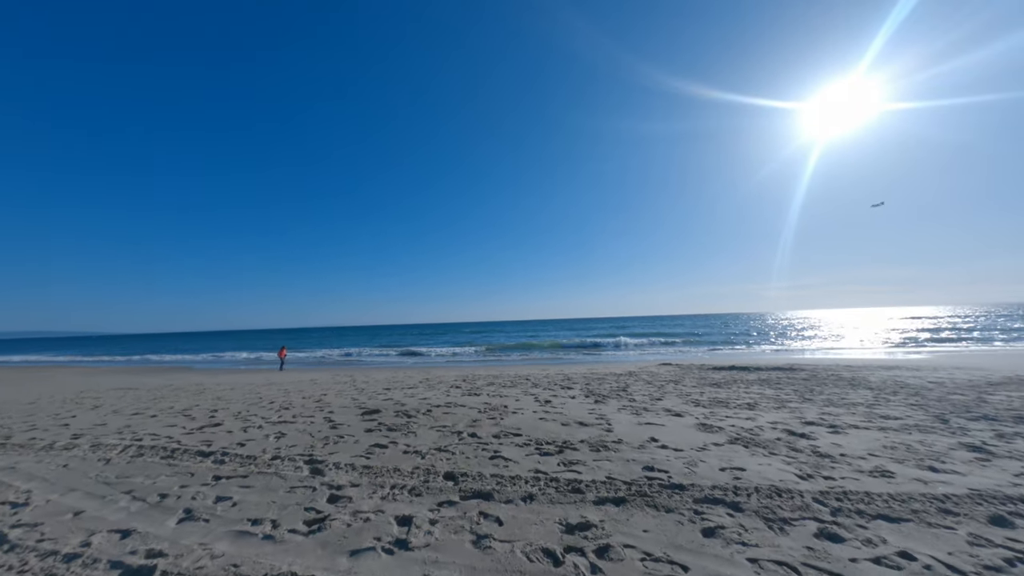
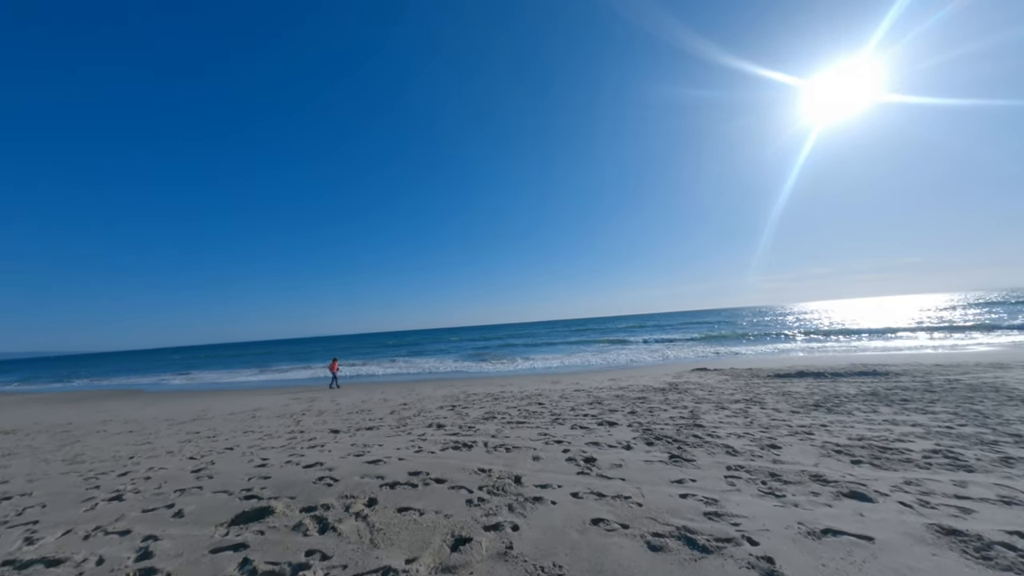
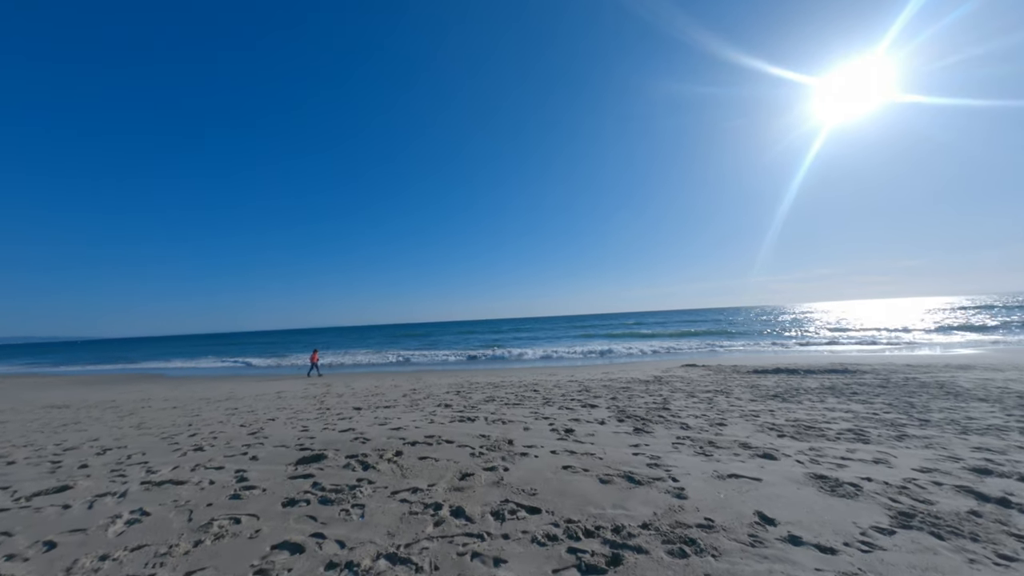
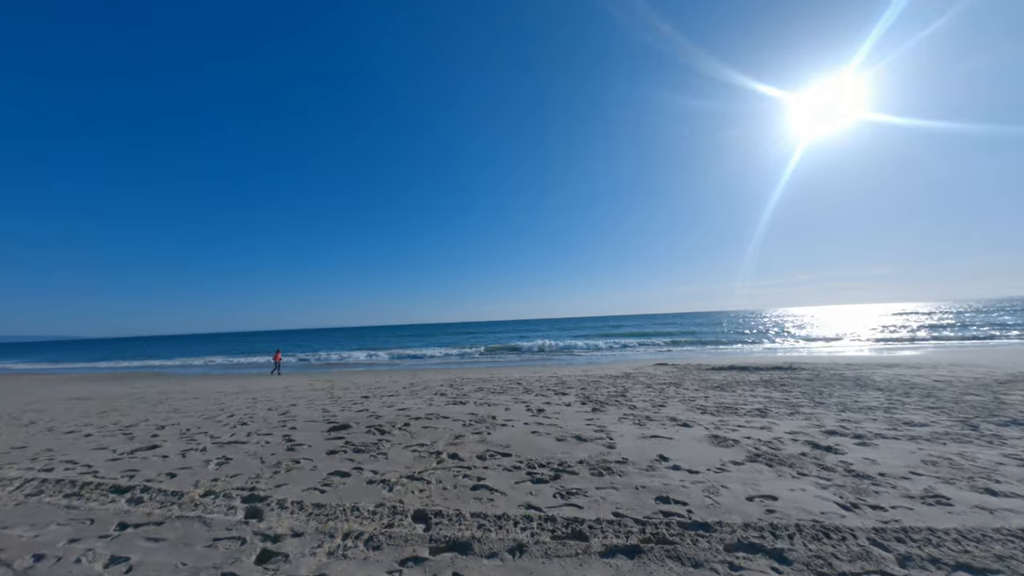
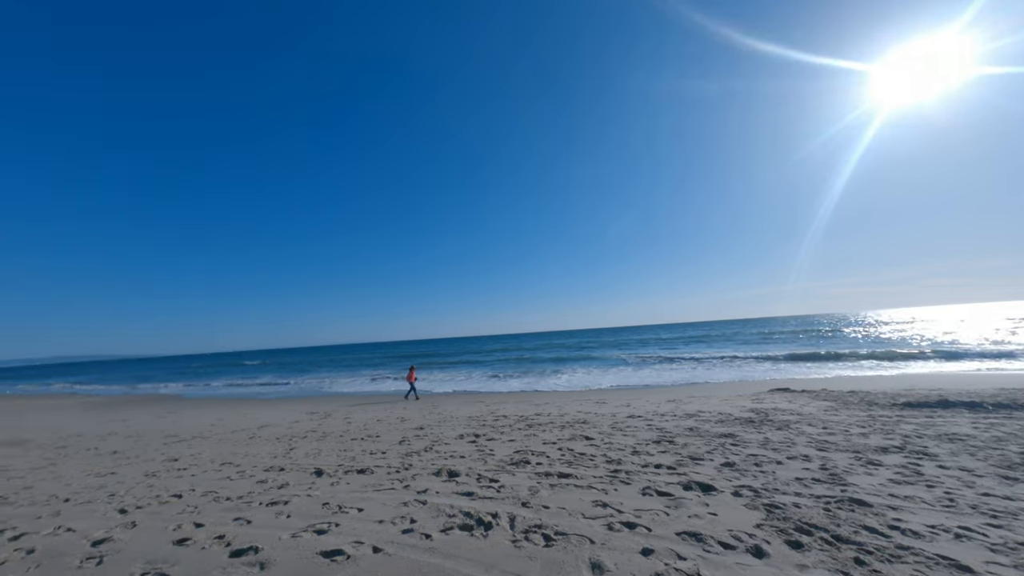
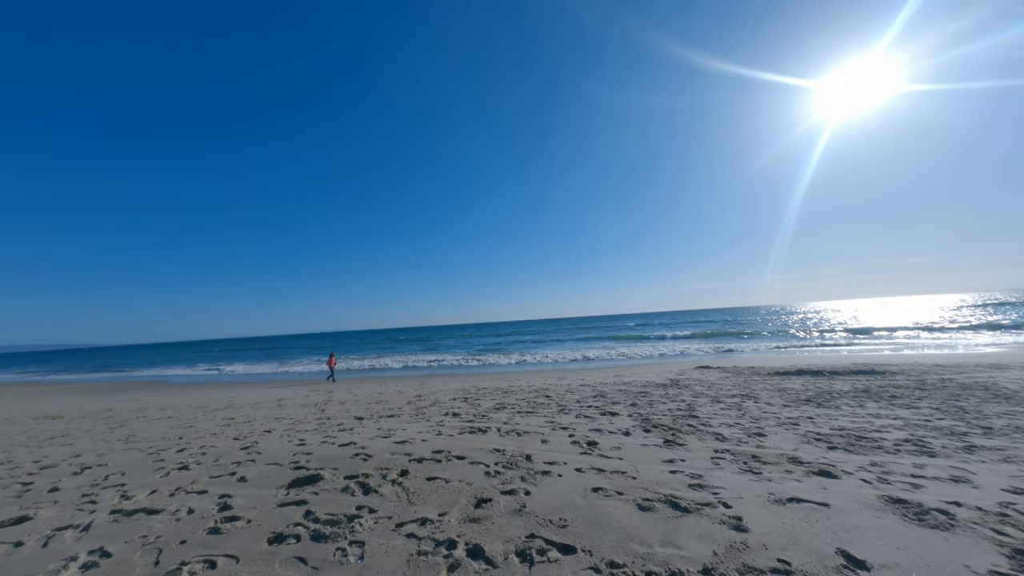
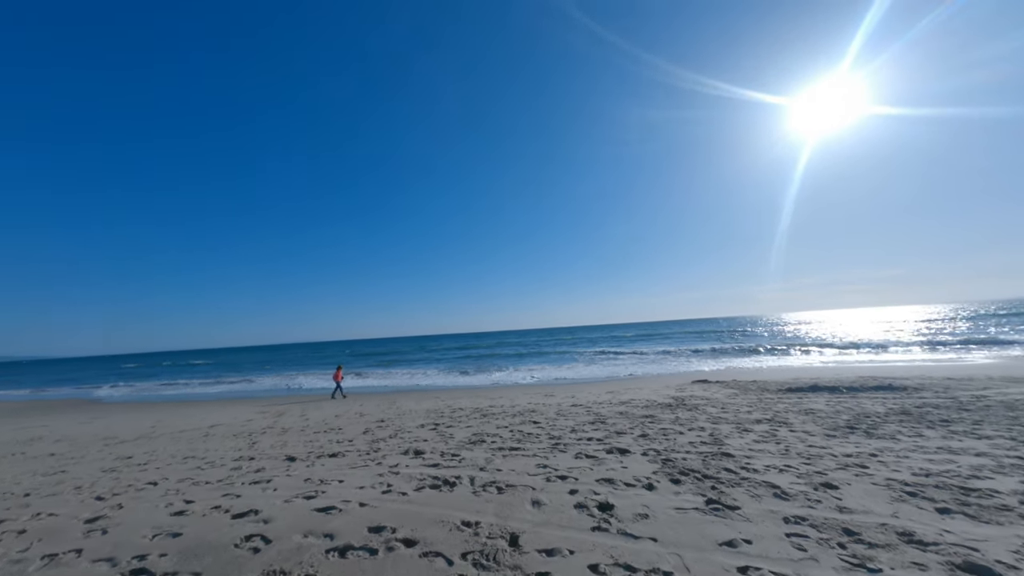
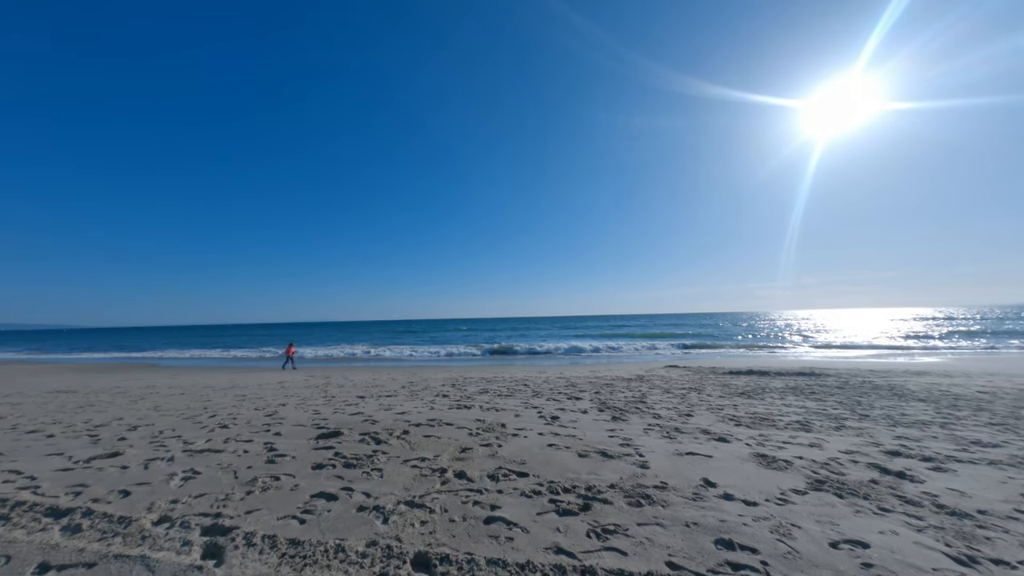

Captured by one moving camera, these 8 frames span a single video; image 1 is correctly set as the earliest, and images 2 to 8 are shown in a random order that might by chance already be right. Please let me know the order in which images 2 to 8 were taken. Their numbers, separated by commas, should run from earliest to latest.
4, 8, 3, 6, 2, 7, 5
